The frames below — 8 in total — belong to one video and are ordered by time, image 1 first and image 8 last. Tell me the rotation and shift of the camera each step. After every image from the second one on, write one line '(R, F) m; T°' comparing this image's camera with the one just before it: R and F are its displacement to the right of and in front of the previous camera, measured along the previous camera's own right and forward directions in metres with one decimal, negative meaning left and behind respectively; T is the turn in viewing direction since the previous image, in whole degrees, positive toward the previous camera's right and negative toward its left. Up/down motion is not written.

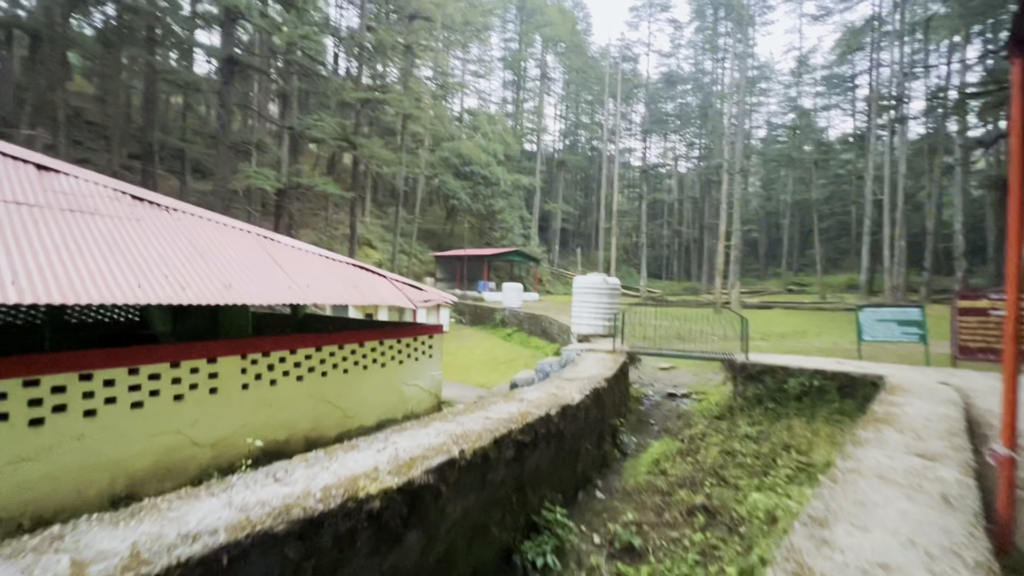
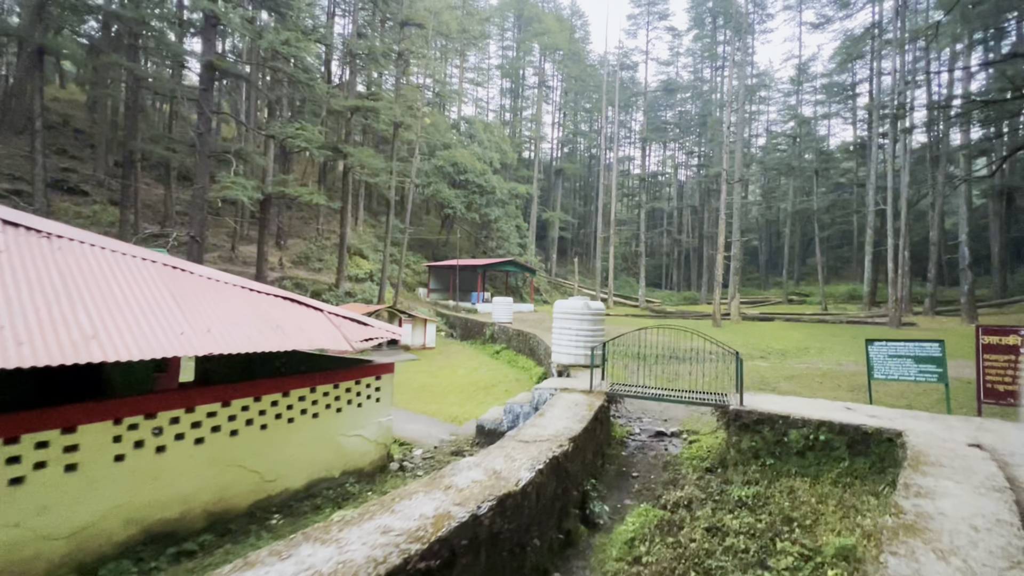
(+0.3, +0.5) m; 0°
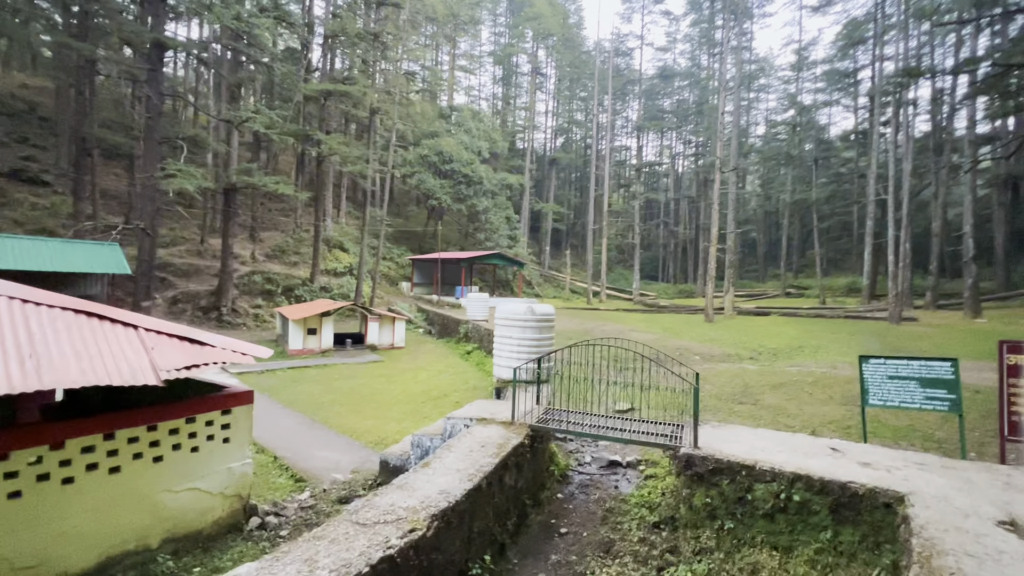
(+0.7, +0.9) m; 0°
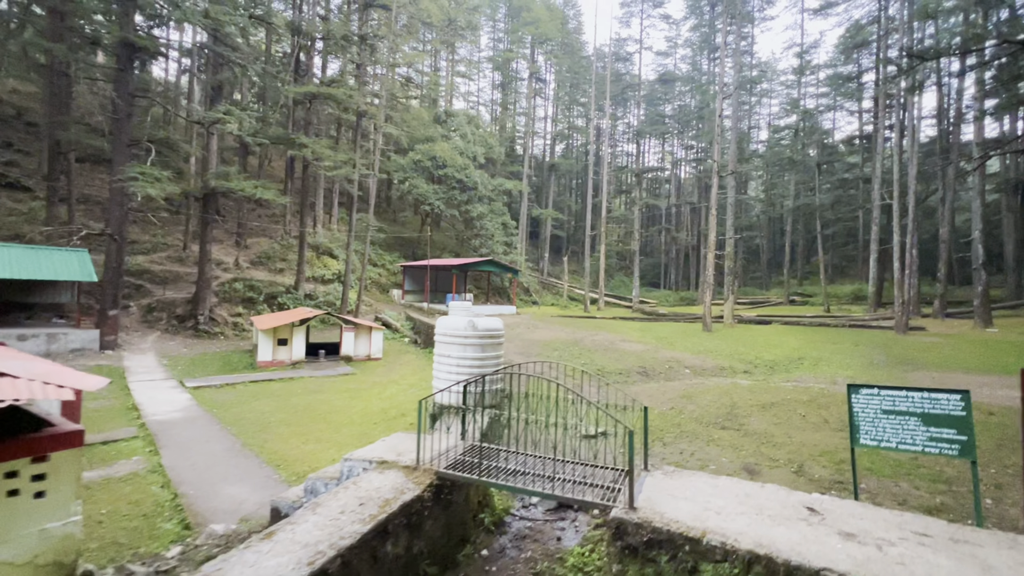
(+0.6, +0.6) m; -1°
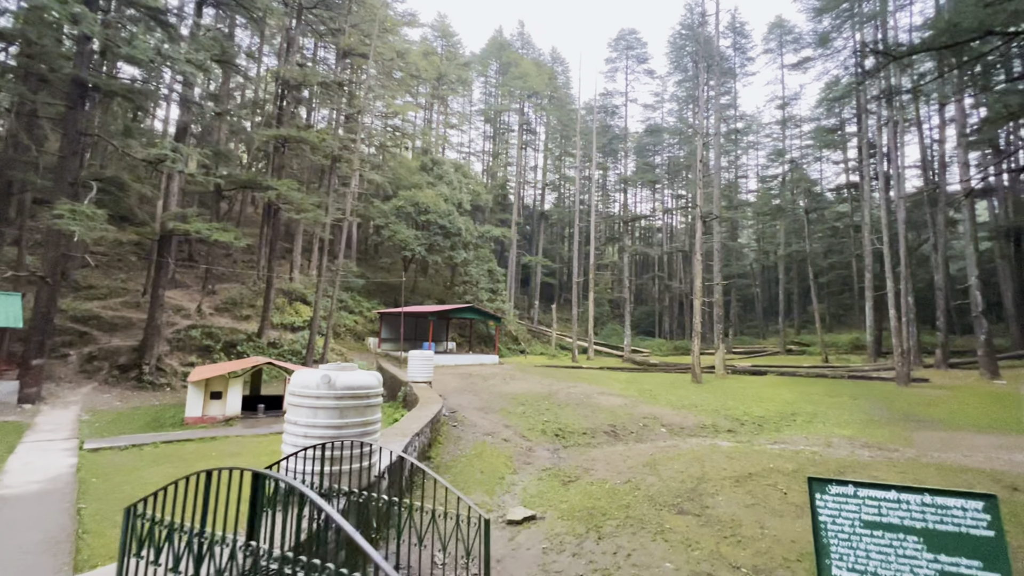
(+0.8, +0.9) m; 0°
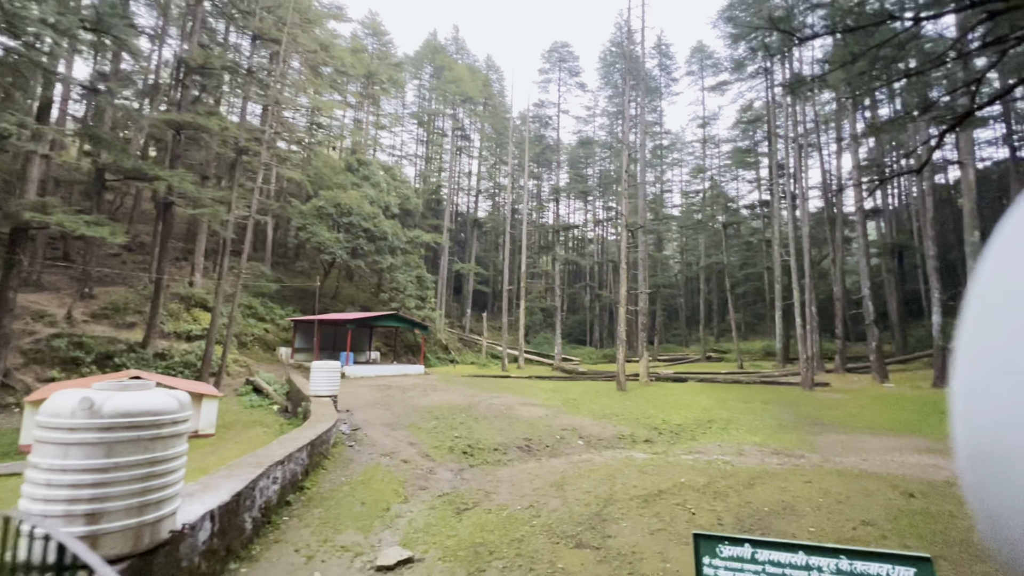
(+0.5, +0.6) m; +8°
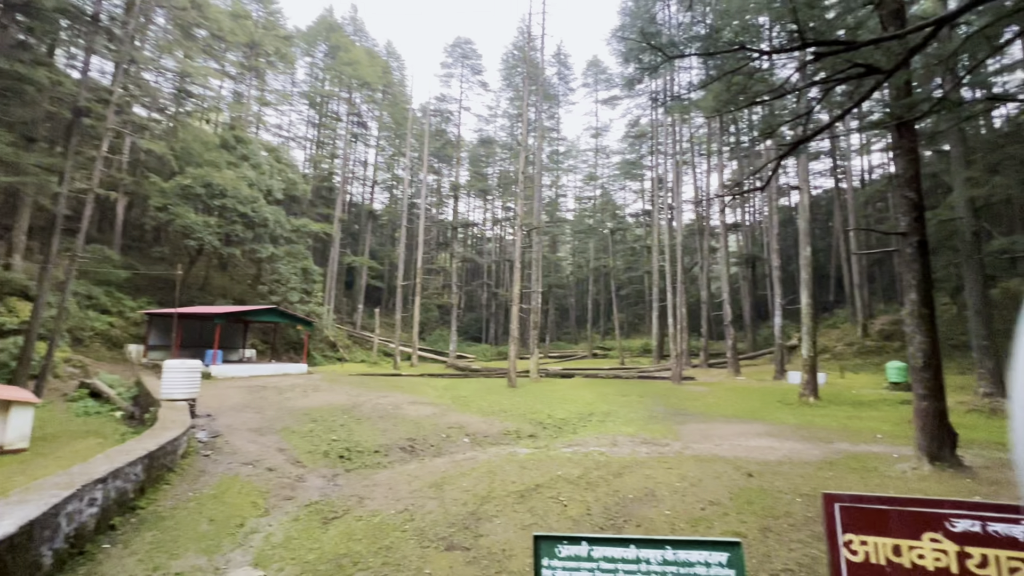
(+0.2, +0.1) m; +12°
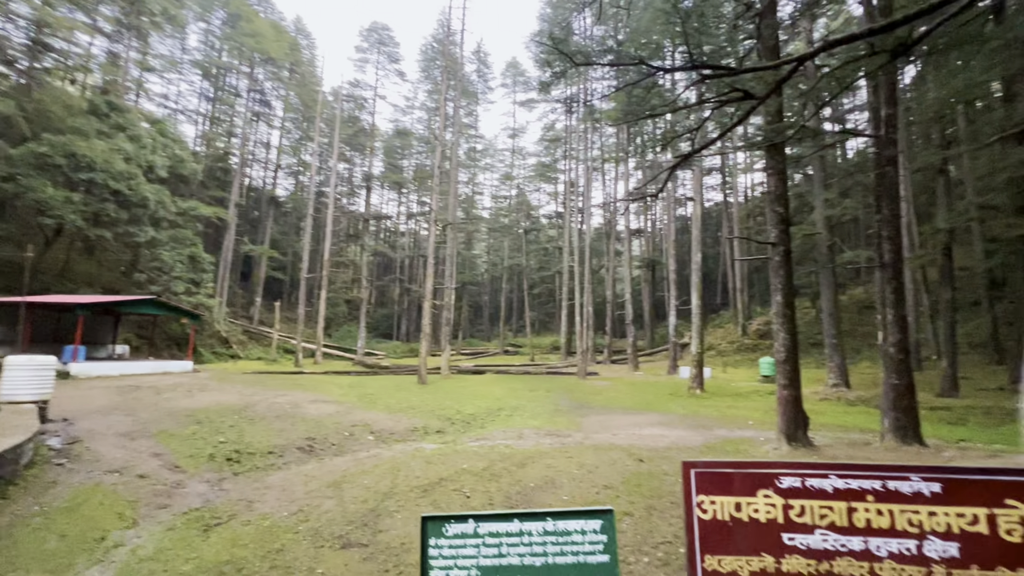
(+0.1, 0.0) m; +10°
